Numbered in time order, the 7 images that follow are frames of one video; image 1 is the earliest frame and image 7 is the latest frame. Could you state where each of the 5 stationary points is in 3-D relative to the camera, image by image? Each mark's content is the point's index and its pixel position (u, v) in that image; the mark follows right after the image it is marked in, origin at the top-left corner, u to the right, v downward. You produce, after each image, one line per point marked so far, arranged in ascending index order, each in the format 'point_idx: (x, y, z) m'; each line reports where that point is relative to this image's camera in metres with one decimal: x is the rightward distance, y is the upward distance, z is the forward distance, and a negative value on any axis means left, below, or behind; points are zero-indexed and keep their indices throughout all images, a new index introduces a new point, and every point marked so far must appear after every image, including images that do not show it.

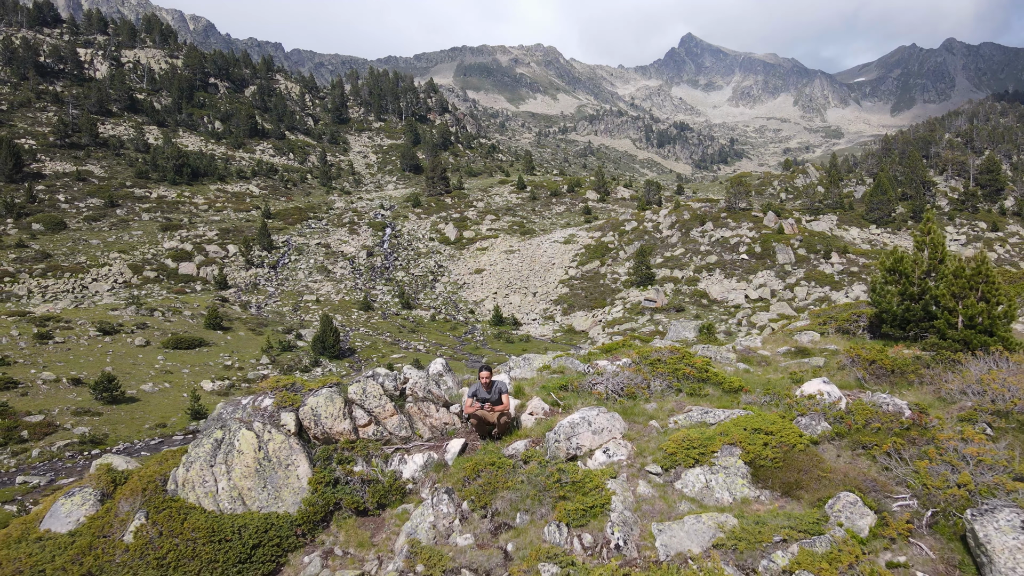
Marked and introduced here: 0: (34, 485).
0: (-22.0, -9.0, +18.3) m
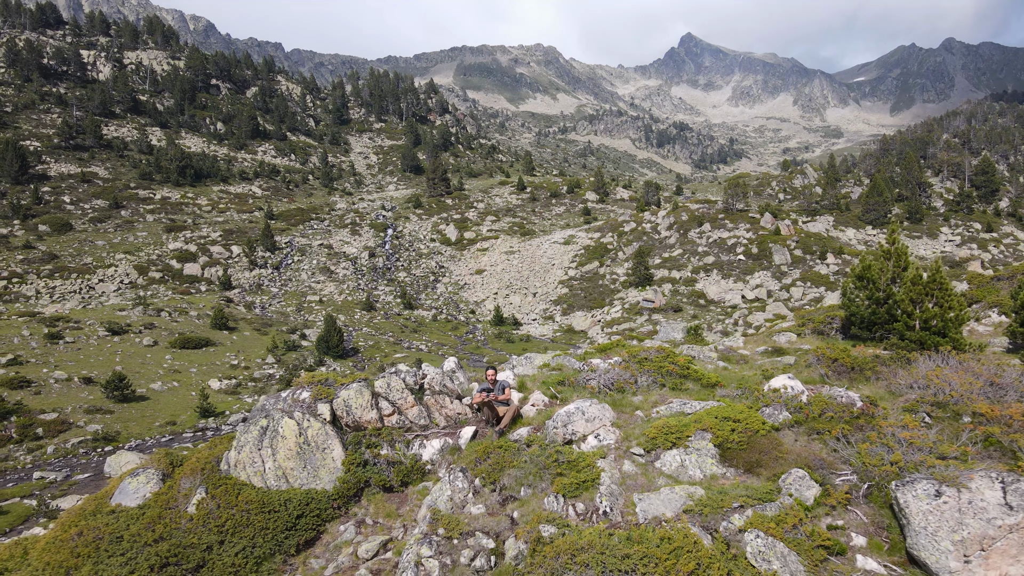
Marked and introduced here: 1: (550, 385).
0: (-22.0, -9.1, +18.9) m
1: (+1.3, -2.9, +13.2) m
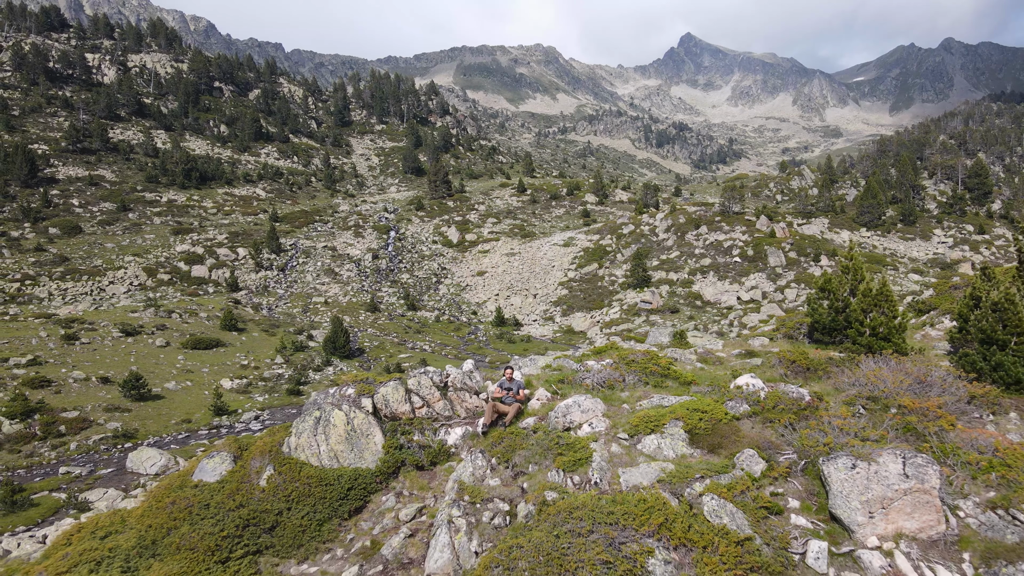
0: (-21.8, -9.3, +19.9) m
1: (+1.4, -3.1, +14.2) m
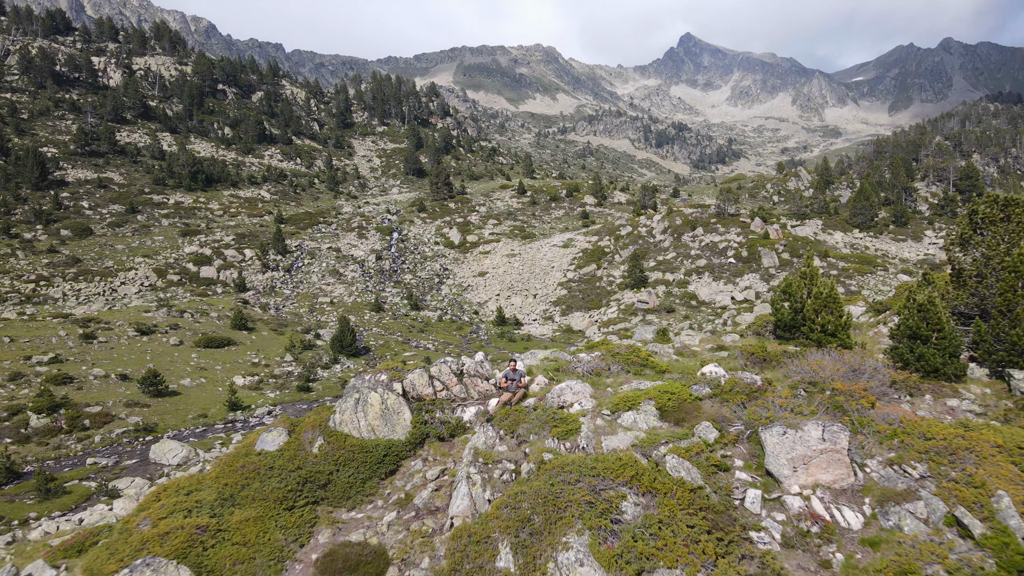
0: (-21.8, -9.4, +21.2) m
1: (+1.5, -3.2, +15.4) m
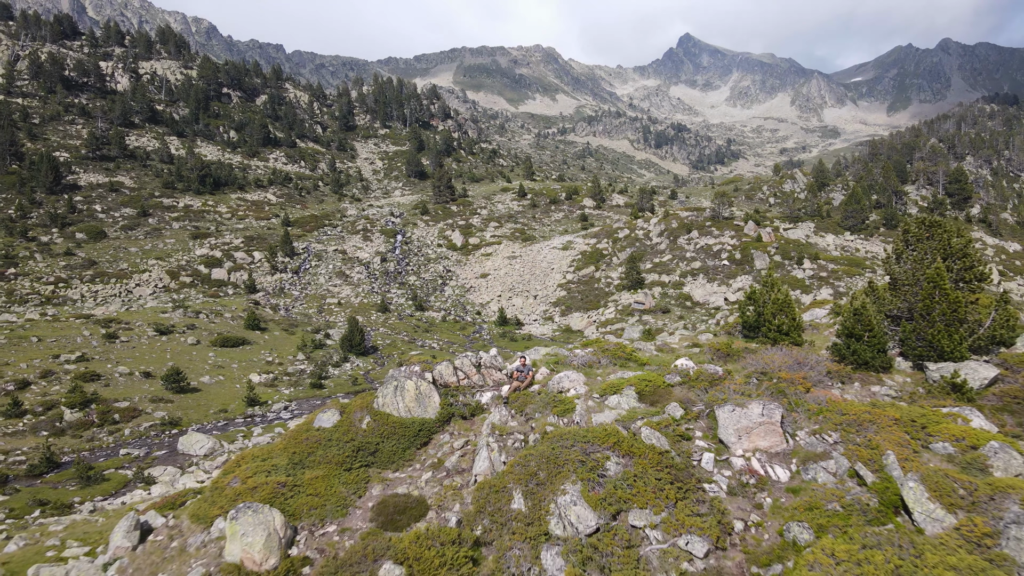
0: (-21.6, -9.6, +22.8) m
1: (+1.6, -3.4, +17.1) m
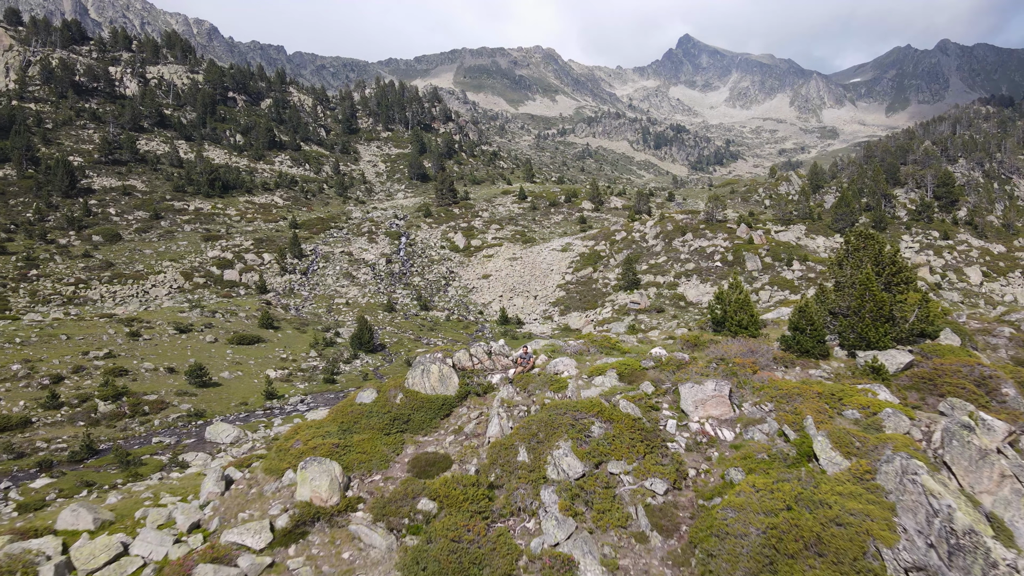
0: (-21.5, -9.7, +24.8) m
1: (+1.8, -3.4, +19.1) m
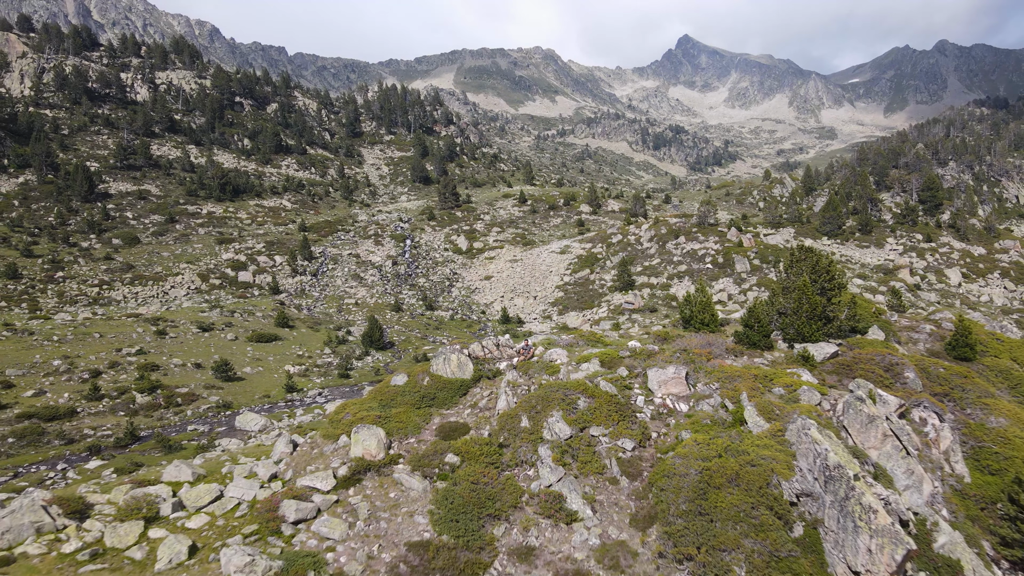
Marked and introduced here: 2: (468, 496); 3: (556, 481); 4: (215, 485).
0: (-21.4, -9.8, +27.3) m
1: (+1.9, -3.6, +21.7) m
2: (-1.4, -6.5, +12.2) m
3: (+1.4, -6.2, +12.6) m
4: (-9.3, -6.2, +12.3) m
